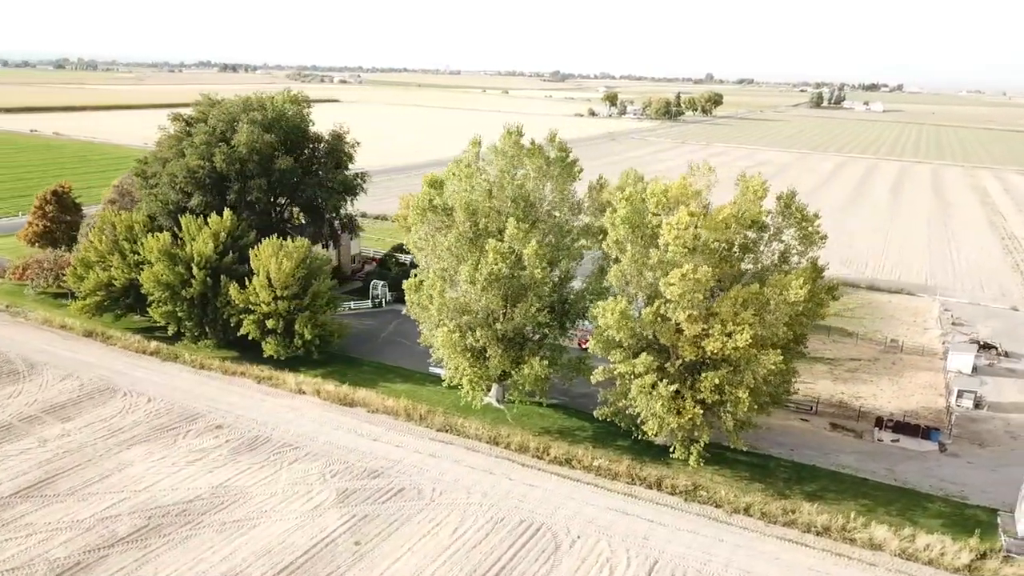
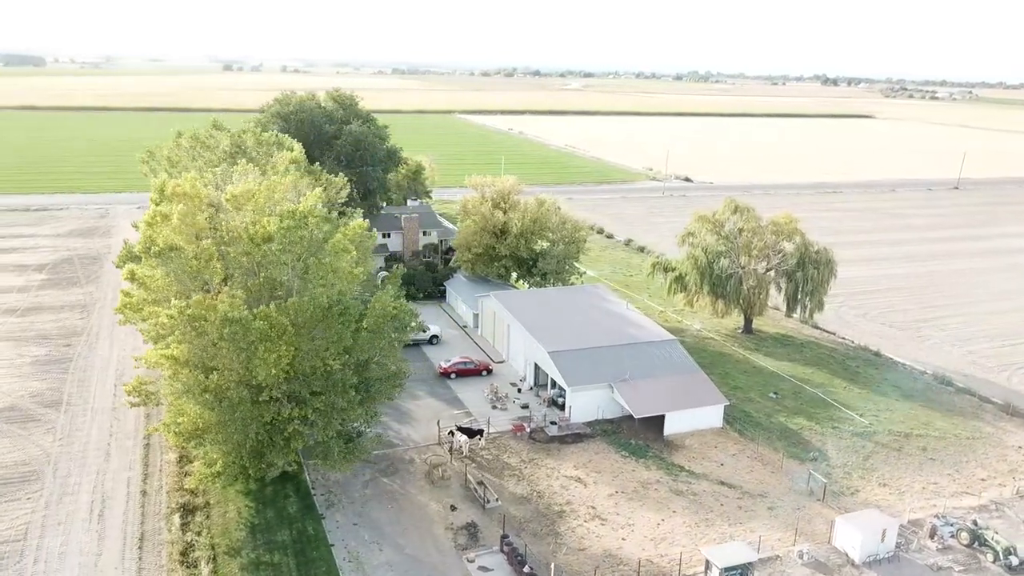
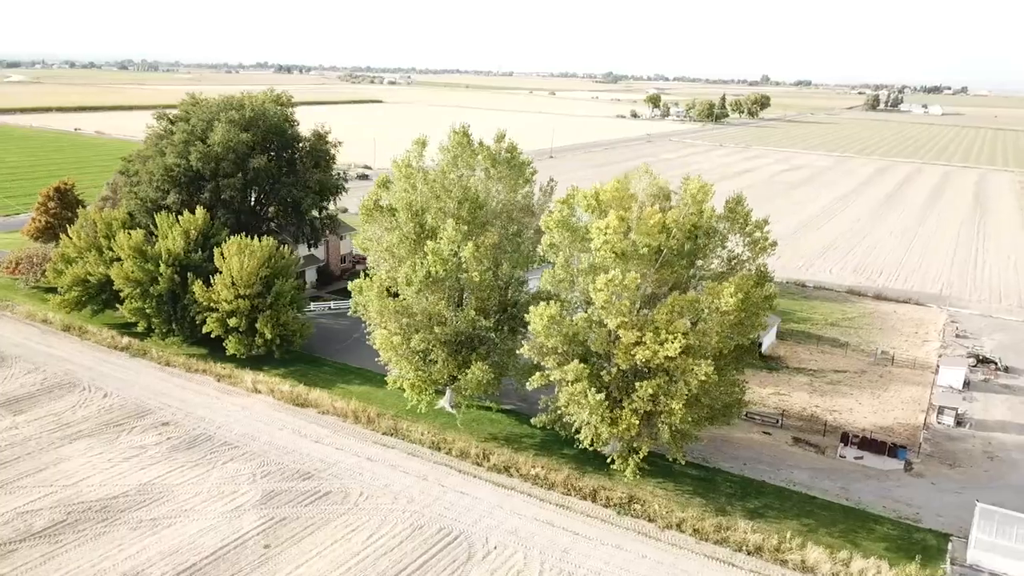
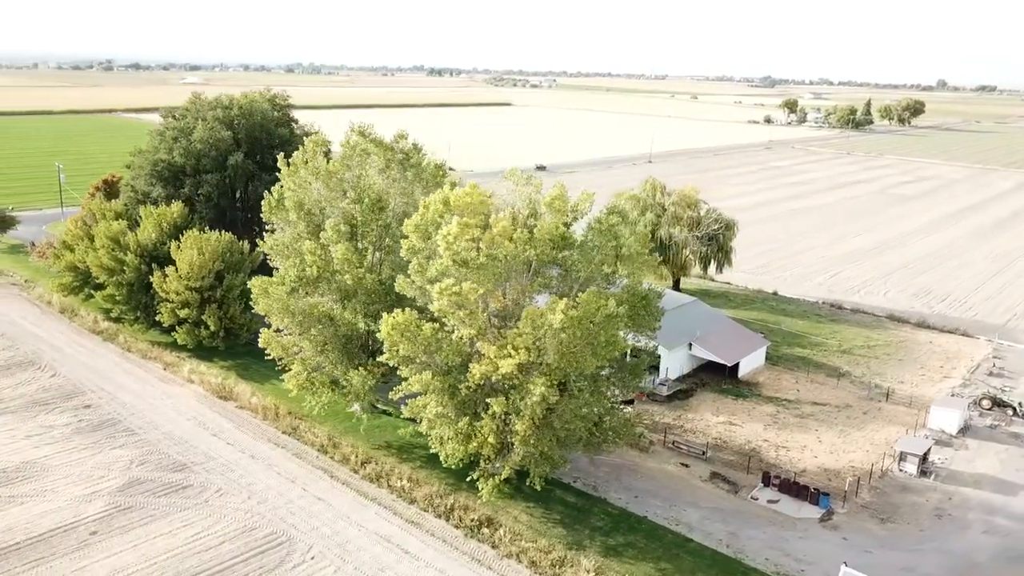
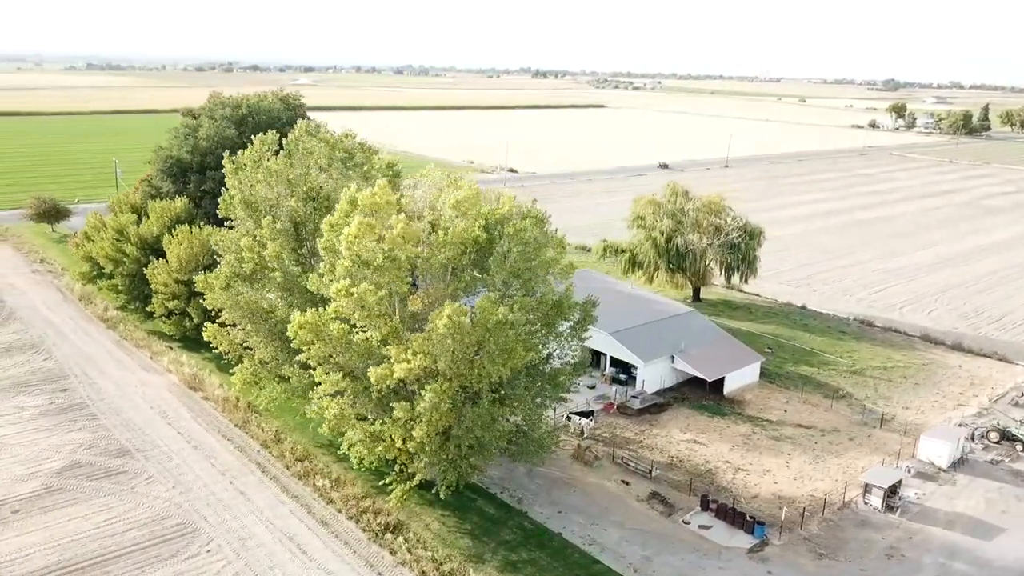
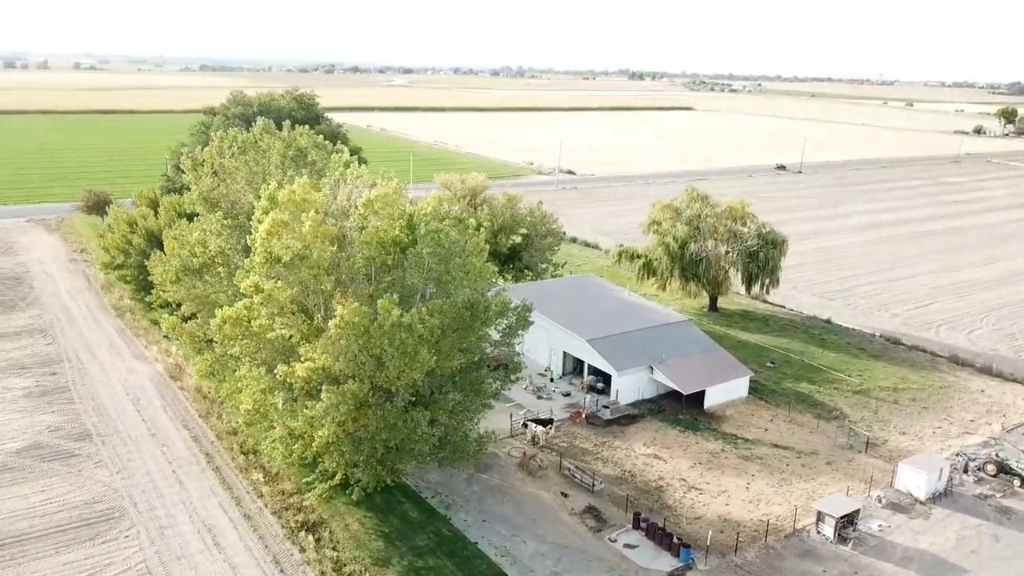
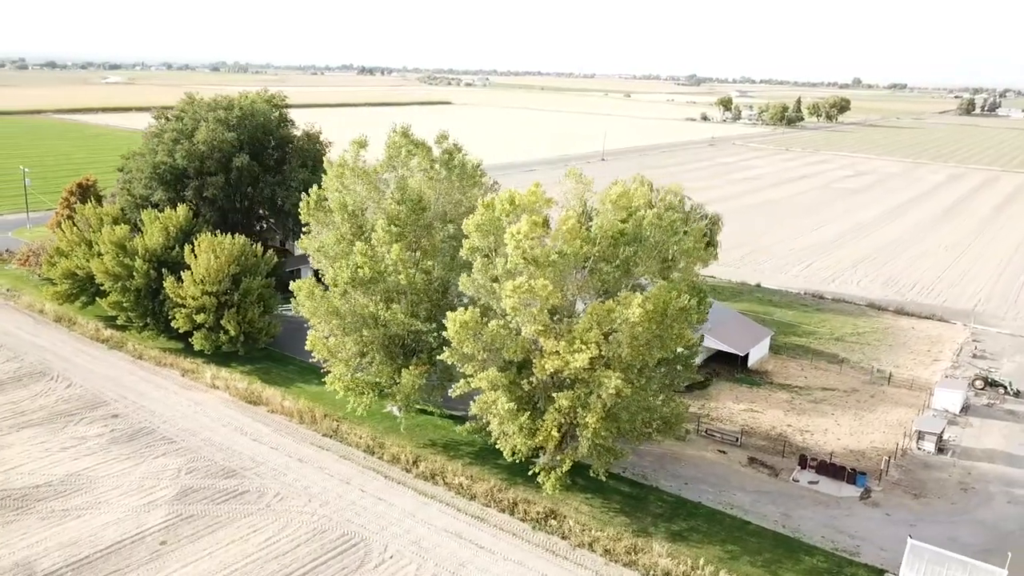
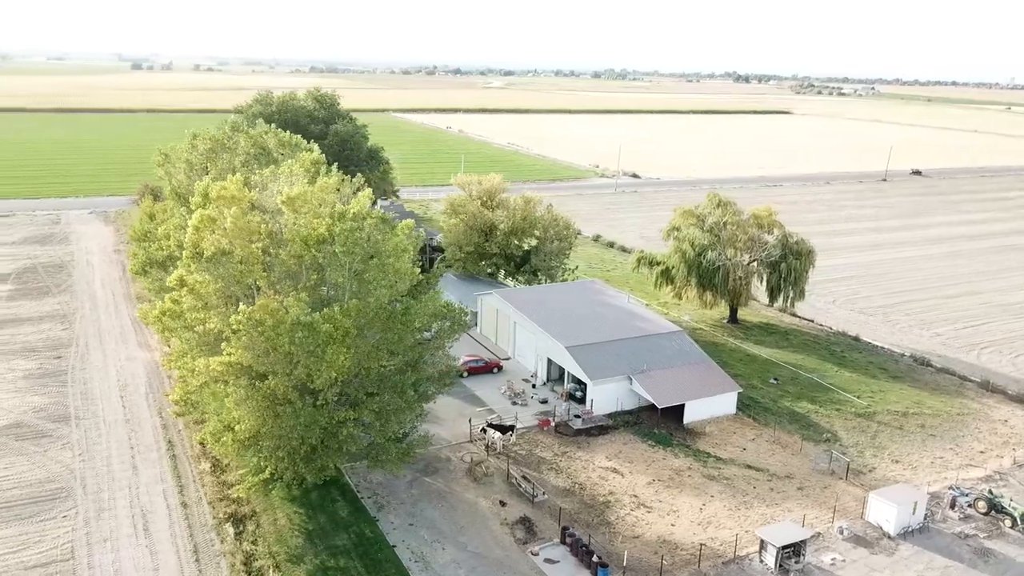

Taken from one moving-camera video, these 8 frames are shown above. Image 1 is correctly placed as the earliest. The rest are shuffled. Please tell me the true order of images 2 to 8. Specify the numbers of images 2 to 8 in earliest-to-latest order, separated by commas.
3, 7, 4, 5, 6, 8, 2
